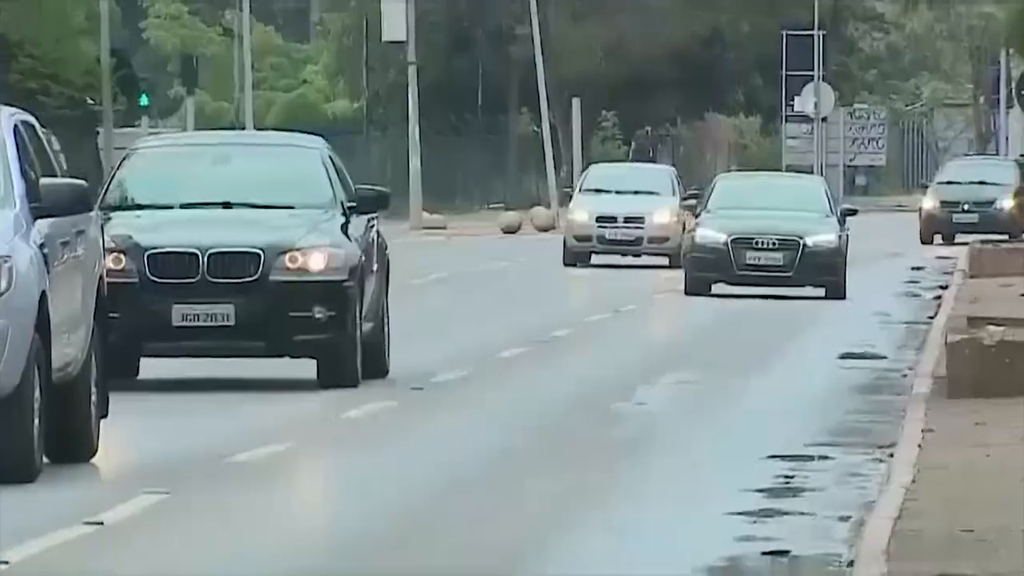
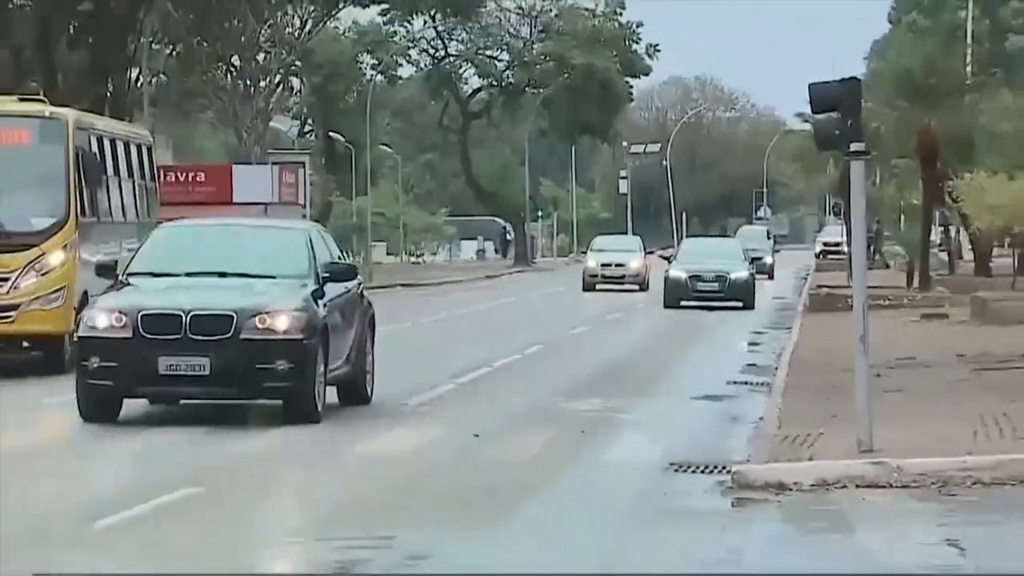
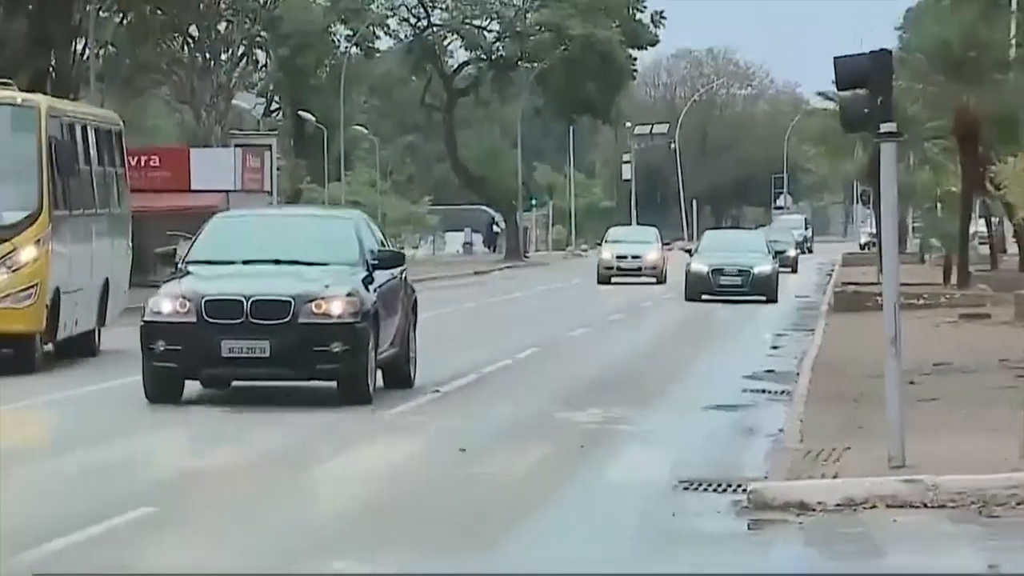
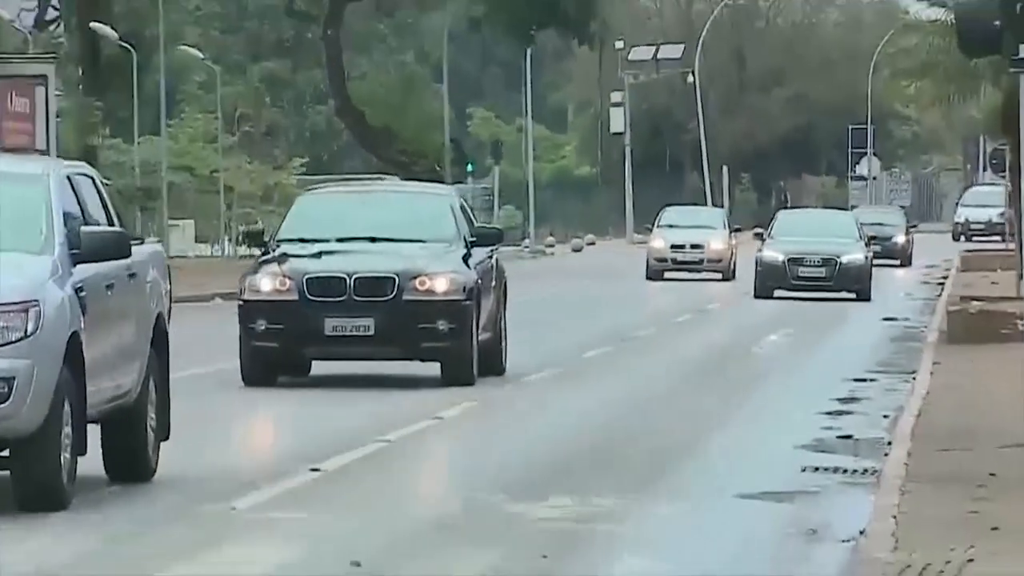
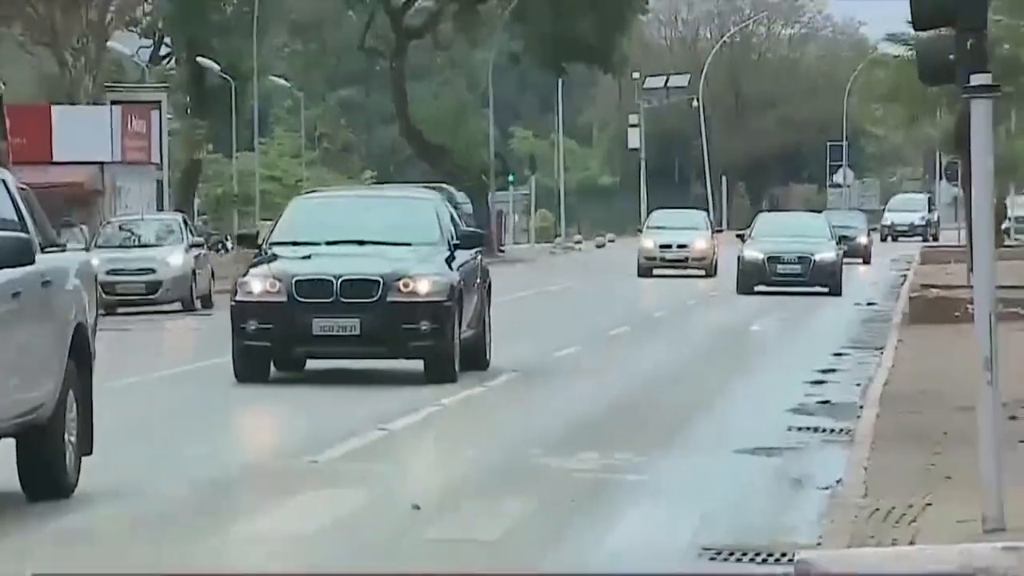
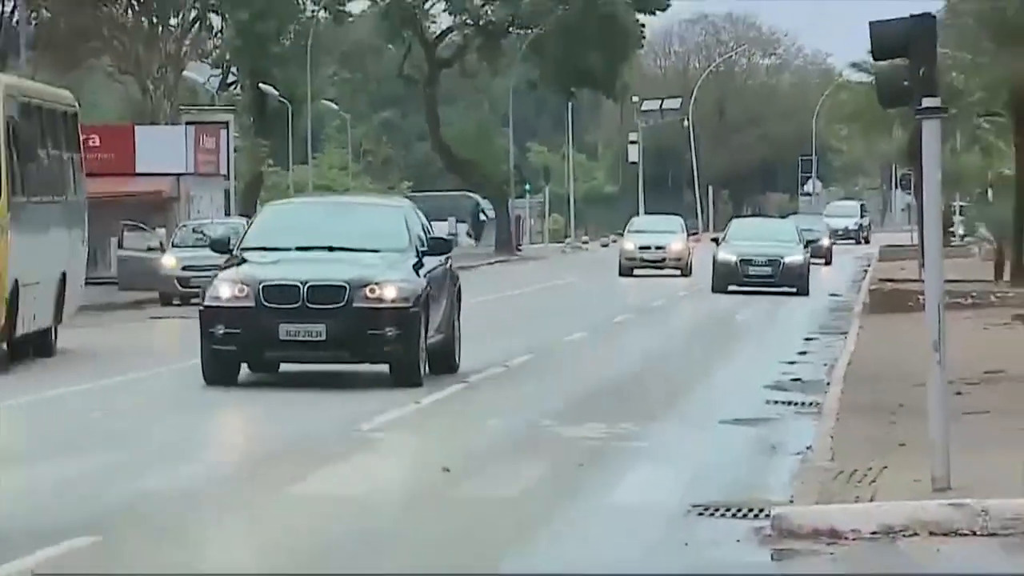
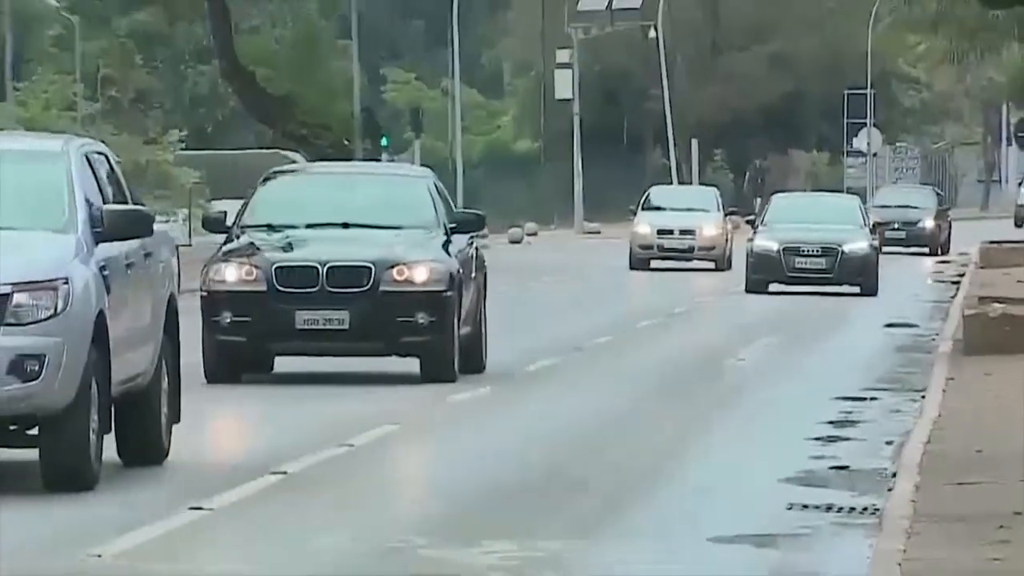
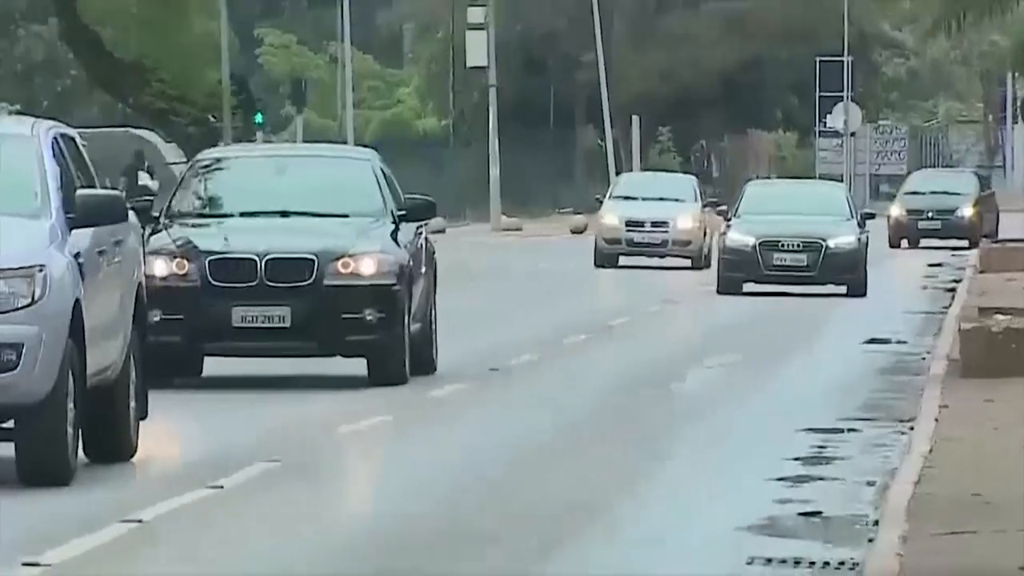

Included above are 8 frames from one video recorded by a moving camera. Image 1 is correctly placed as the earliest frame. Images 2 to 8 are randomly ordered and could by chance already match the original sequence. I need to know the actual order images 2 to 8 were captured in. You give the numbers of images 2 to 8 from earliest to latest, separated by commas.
8, 7, 4, 5, 6, 3, 2
